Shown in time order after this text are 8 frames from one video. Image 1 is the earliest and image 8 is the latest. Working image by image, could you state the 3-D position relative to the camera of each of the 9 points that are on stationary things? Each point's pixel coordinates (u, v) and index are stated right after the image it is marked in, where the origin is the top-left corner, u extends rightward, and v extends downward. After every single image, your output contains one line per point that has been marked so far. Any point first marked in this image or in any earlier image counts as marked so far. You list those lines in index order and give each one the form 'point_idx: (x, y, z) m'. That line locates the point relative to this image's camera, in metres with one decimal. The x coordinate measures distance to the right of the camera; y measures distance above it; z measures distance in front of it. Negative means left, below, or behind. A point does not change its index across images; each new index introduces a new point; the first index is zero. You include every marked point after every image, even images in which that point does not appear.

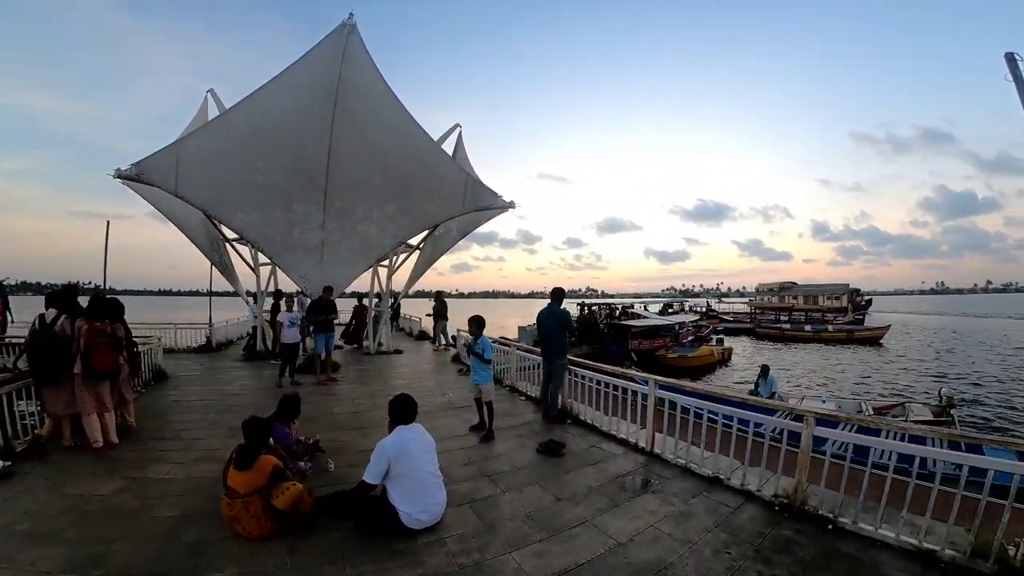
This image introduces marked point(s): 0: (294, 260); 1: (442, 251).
0: (-3.1, +0.3, +9.6) m
1: (-1.3, +0.7, +11.6) m
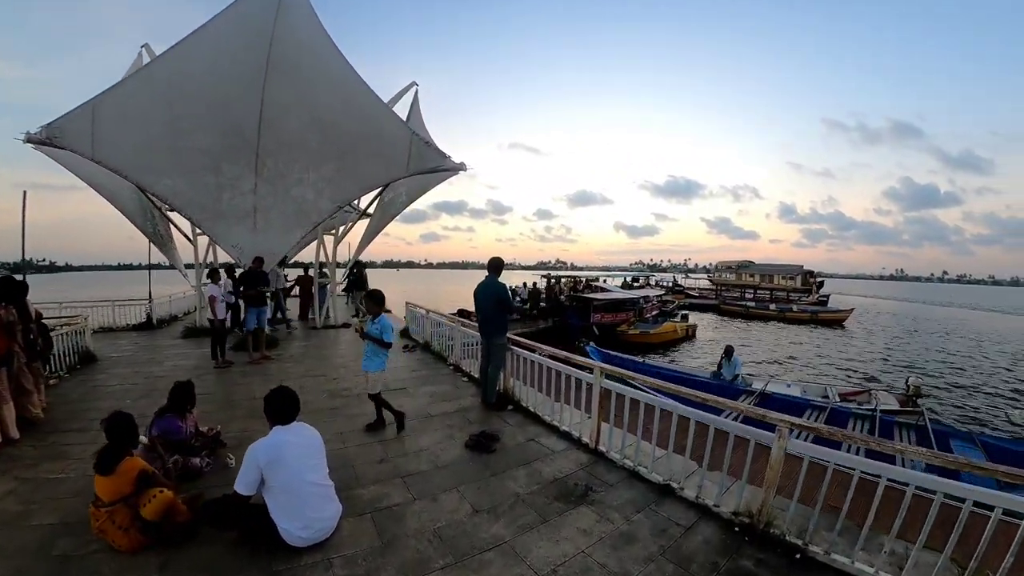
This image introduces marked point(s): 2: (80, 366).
0: (-3.8, +0.8, +8.7) m
1: (-2.0, +1.2, +10.7) m
2: (-6.9, -1.3, +10.6) m
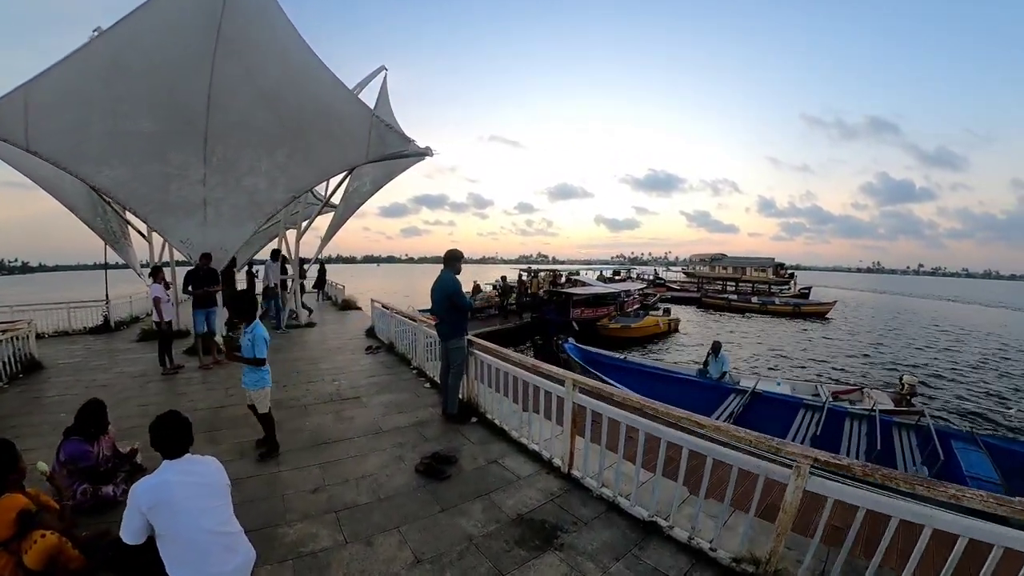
0: (-4.1, +0.8, +8.0) m
1: (-2.4, +1.2, +10.1) m
2: (-7.3, -1.2, +9.8) m
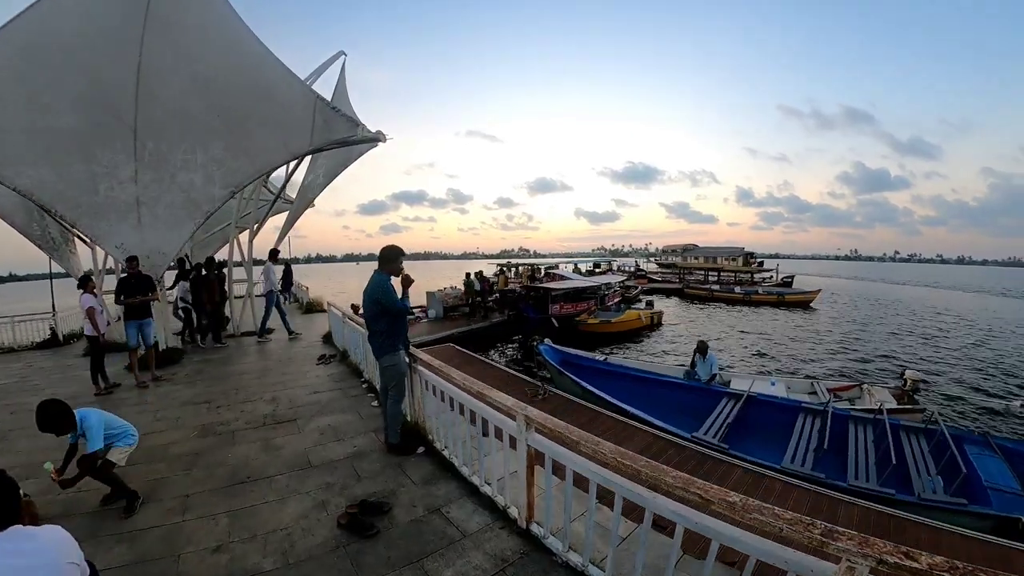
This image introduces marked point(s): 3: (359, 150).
0: (-4.5, +0.7, +7.1) m
1: (-2.9, +1.2, +9.3) m
2: (-7.7, -1.4, +8.9) m
3: (-2.2, +2.0, +9.4) m
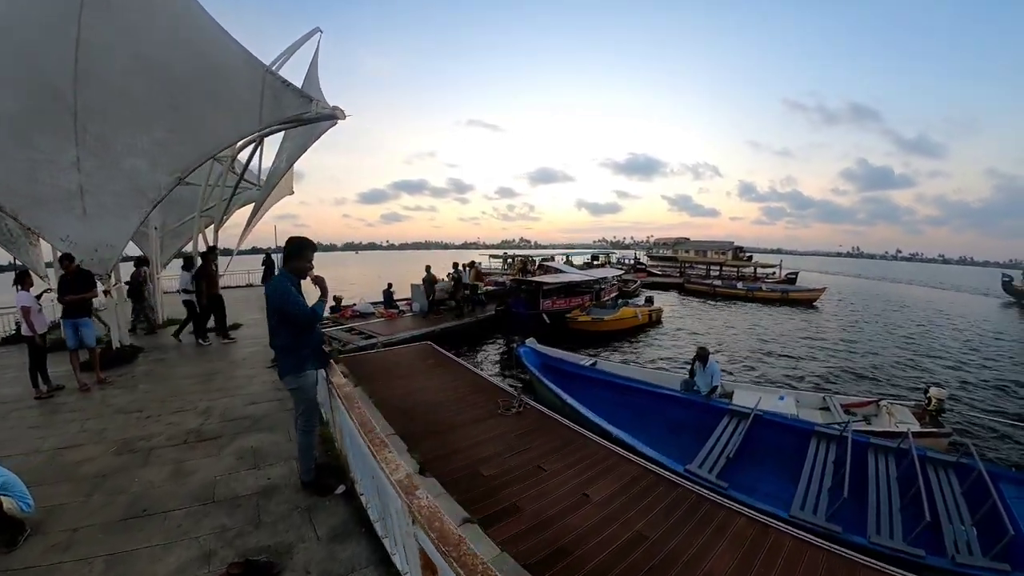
0: (-4.8, +0.8, +6.5) m
1: (-3.1, +1.3, +8.6) m
2: (-8.0, -1.2, +8.3) m
3: (-2.5, +2.1, +8.8) m
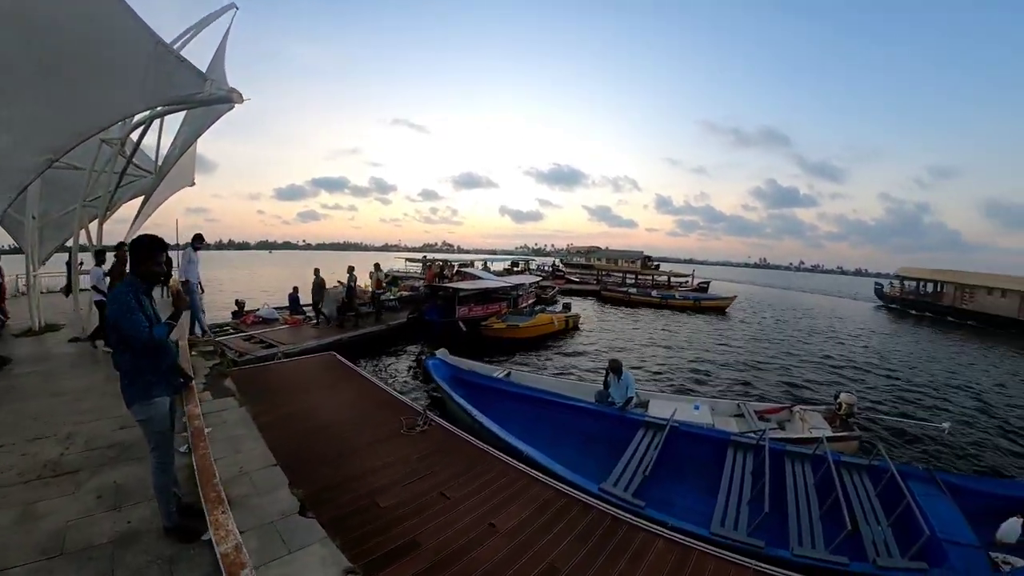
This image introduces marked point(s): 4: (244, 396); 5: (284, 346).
0: (-5.5, +0.8, +5.7) m
1: (-4.1, +1.2, +8.0) m
2: (-9.0, -1.2, +7.1) m
3: (-3.5, +2.0, +8.2) m
4: (-3.2, -1.3, +7.7) m
5: (-4.0, -1.0, +11.5) m
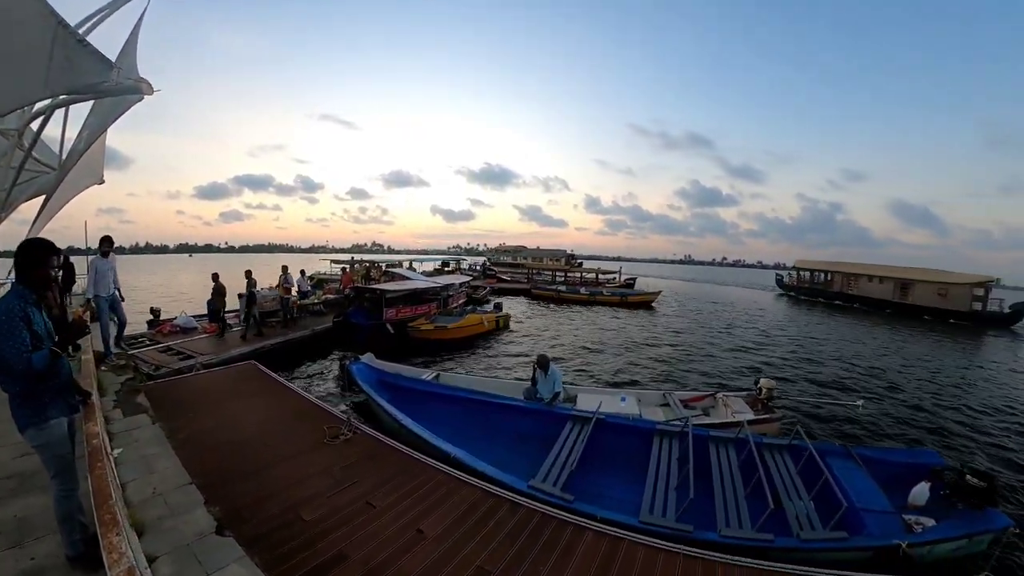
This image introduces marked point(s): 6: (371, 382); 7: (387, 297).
0: (-6.2, +0.6, +5.2) m
1: (-5.0, +1.1, +7.6) m
2: (-9.7, -1.4, +6.2) m
3: (-4.4, +1.9, +7.9) m
4: (-4.0, -1.4, +7.4) m
5: (-5.2, -1.2, +11.2) m
6: (-2.1, -1.4, +10.2) m
7: (-3.3, -0.3, +18.1) m
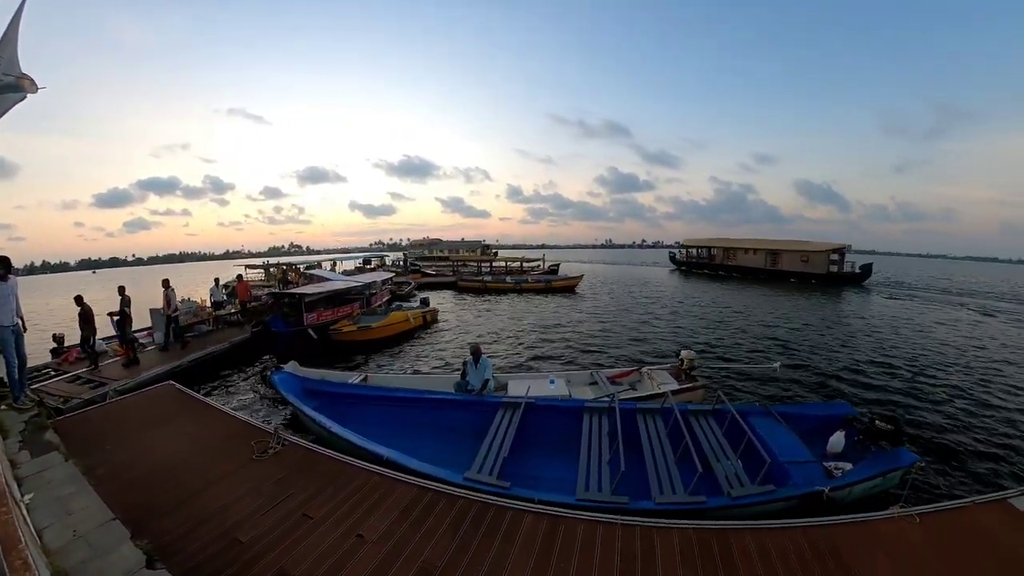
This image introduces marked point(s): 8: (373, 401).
0: (-6.8, +0.2, +4.5) m
1: (-5.9, +0.7, +7.1) m
2: (-10.3, -2.0, +5.2) m
3: (-5.4, +1.5, +7.4) m
4: (-4.7, -1.7, +7.0) m
5: (-6.3, -1.5, +10.6) m
6: (-3.2, -1.5, +10.0) m
7: (-5.3, -0.4, +17.7) m
8: (-1.9, -1.7, +9.4) m
